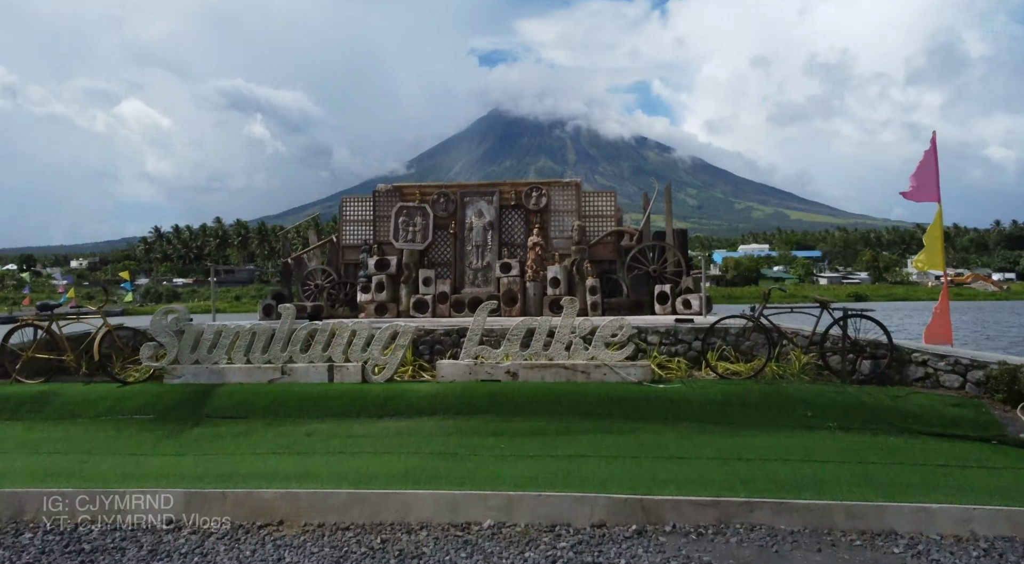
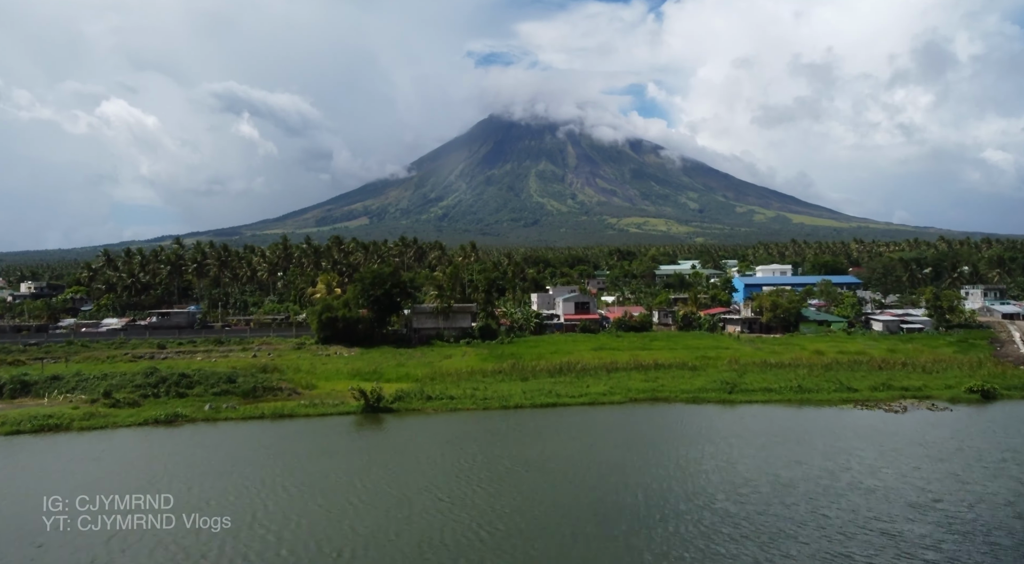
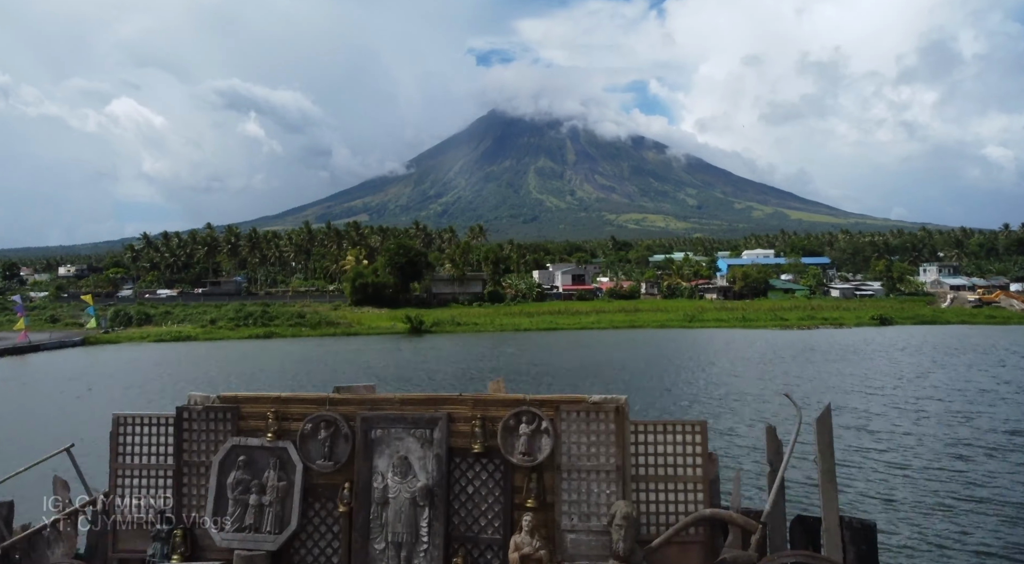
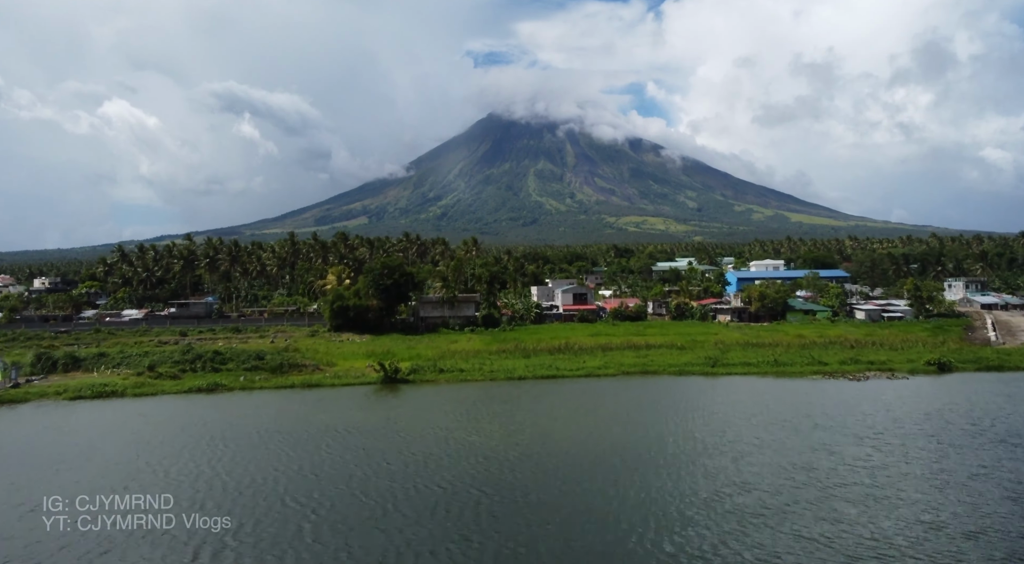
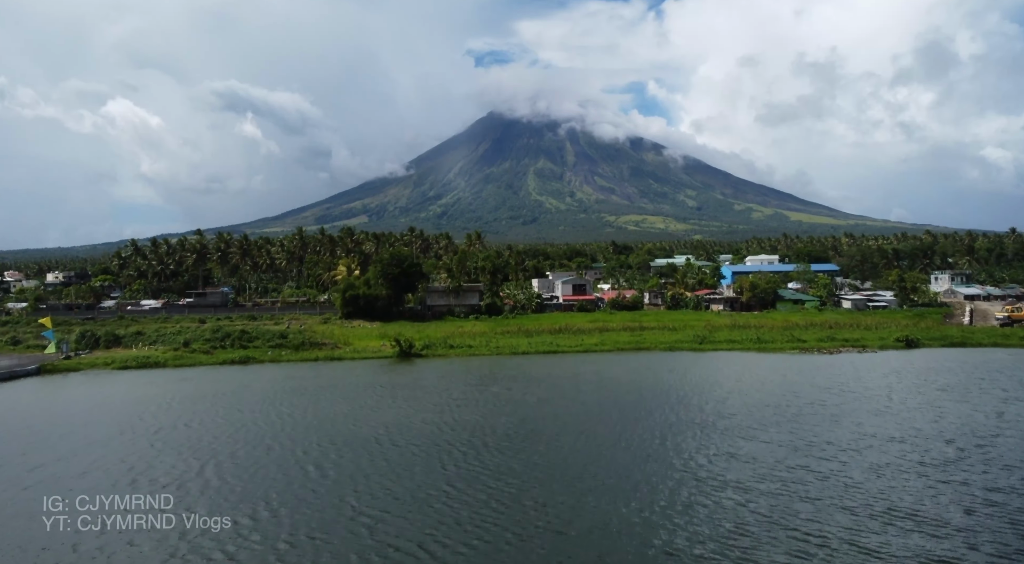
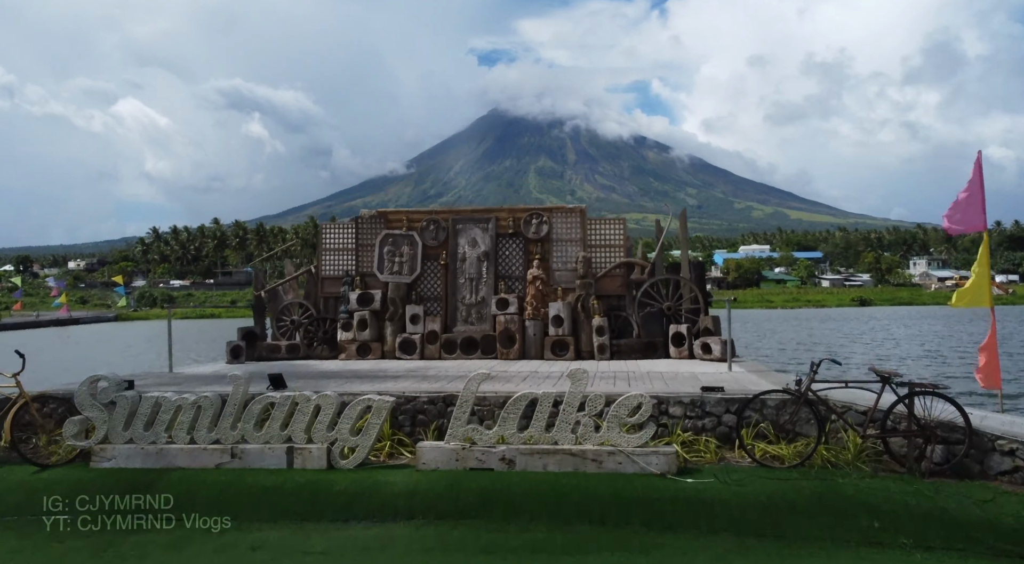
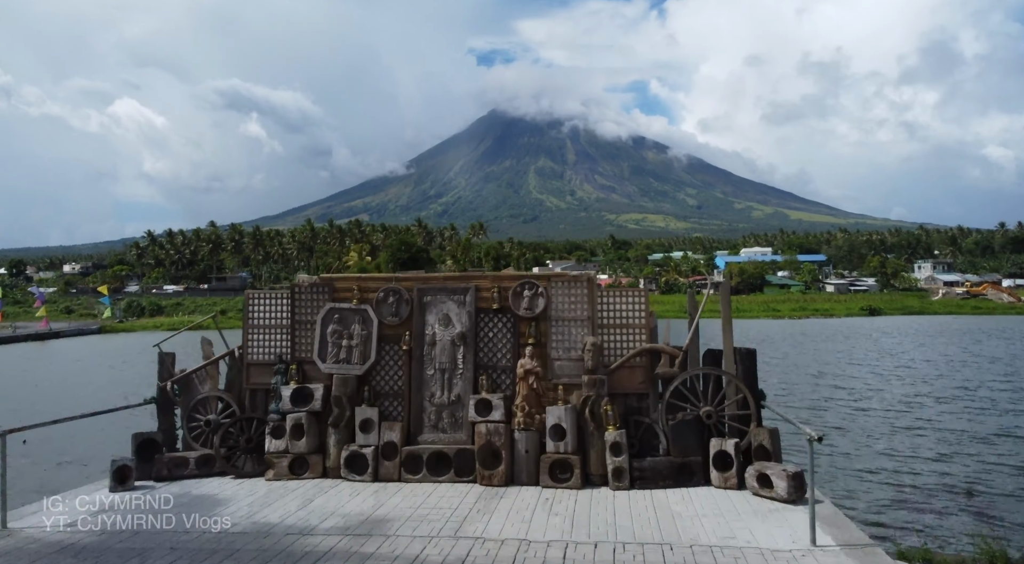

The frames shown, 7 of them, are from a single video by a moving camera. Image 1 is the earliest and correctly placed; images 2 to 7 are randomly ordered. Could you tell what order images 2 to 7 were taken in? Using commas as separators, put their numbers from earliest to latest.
6, 7, 3, 5, 4, 2
